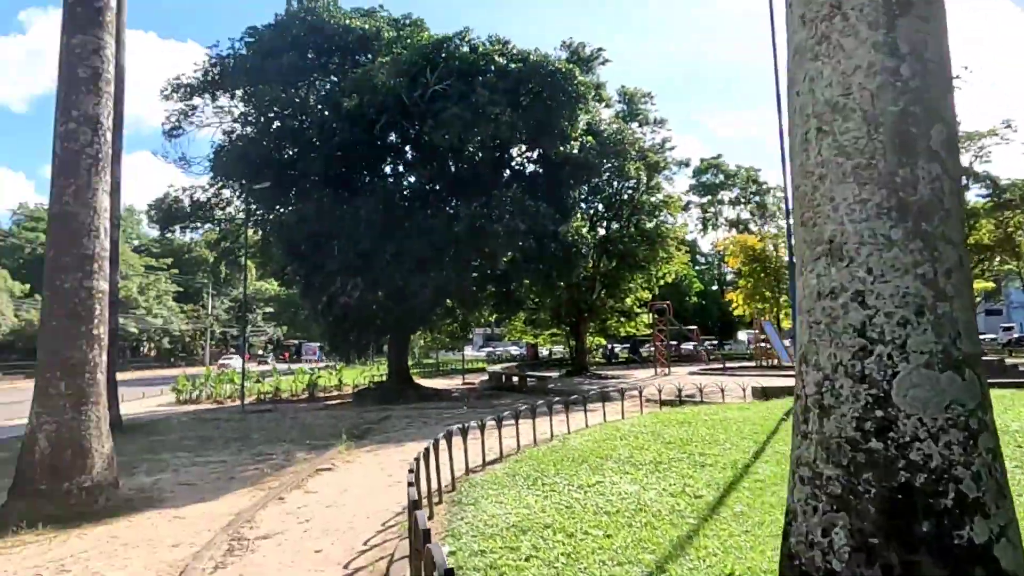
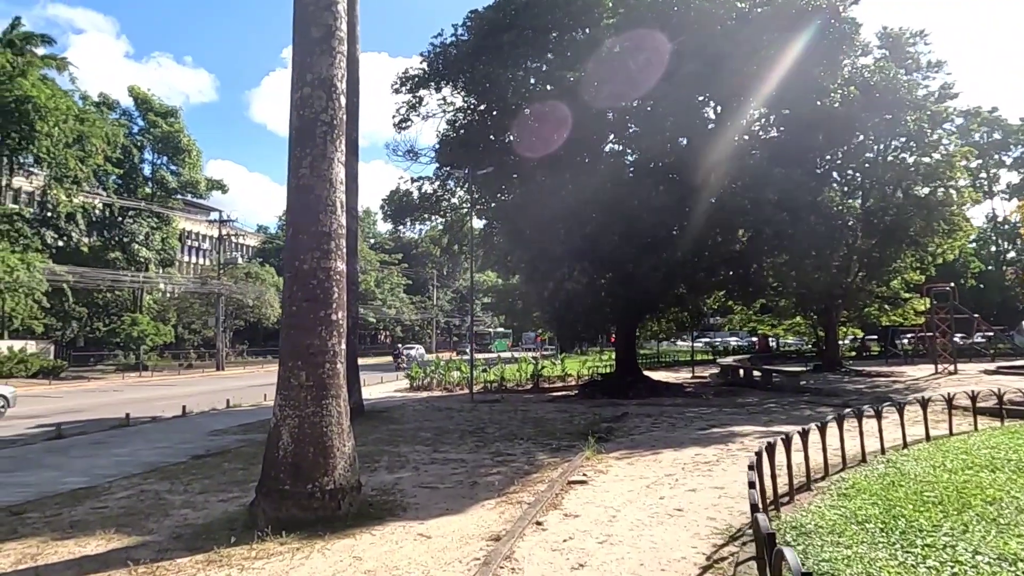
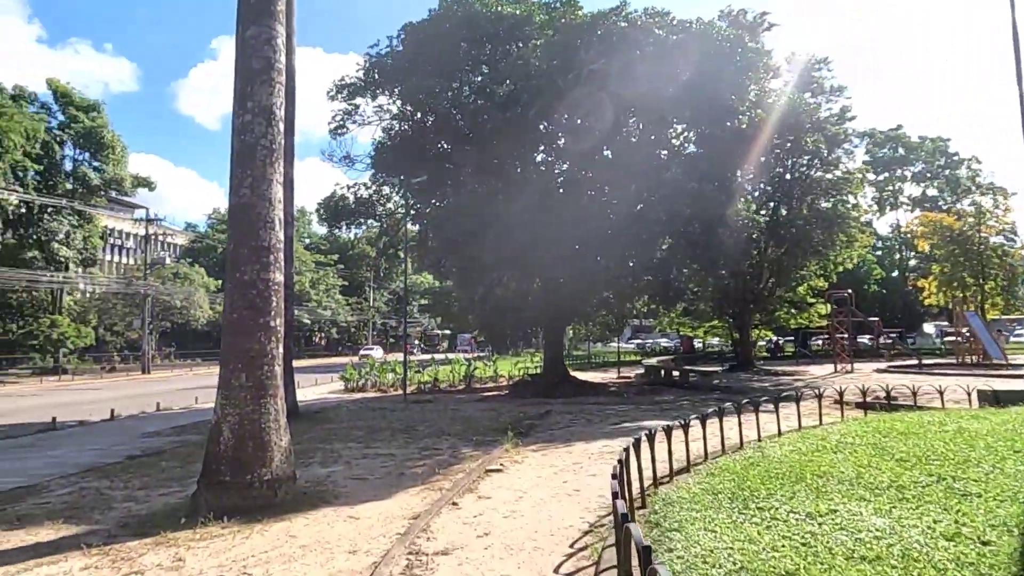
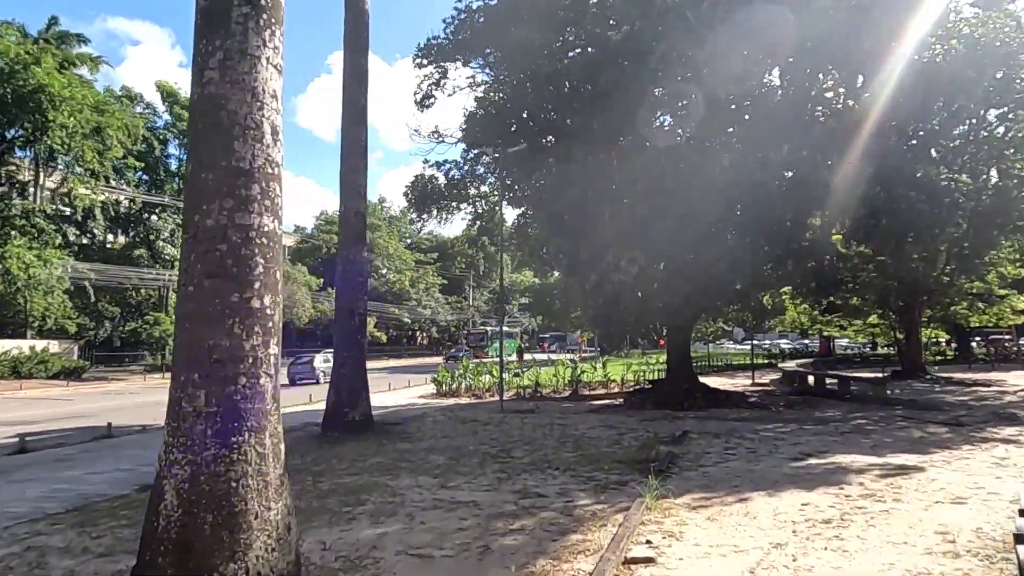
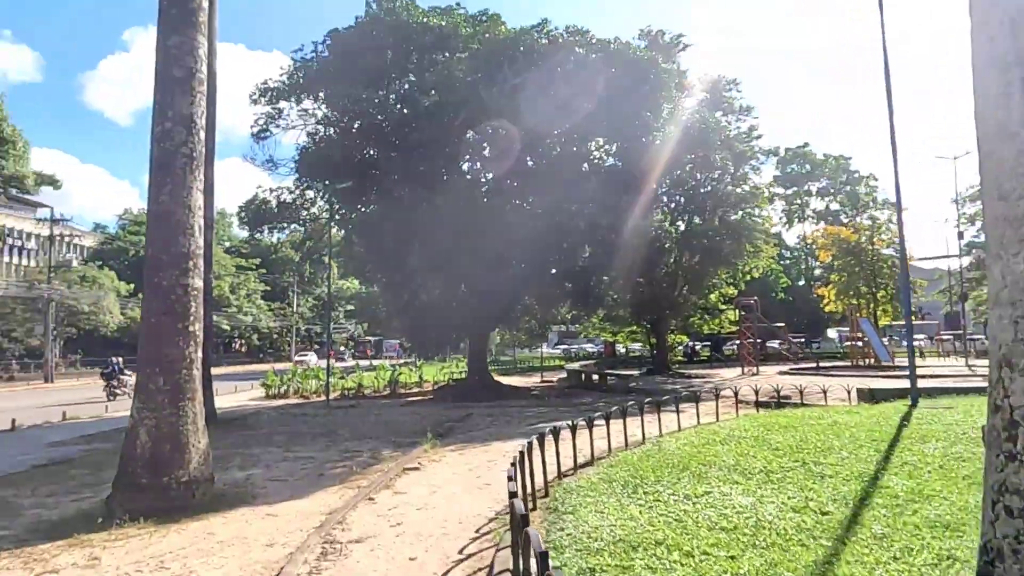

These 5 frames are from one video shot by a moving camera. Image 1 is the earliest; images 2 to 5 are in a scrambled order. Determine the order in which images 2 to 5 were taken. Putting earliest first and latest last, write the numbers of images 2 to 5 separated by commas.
5, 3, 2, 4
